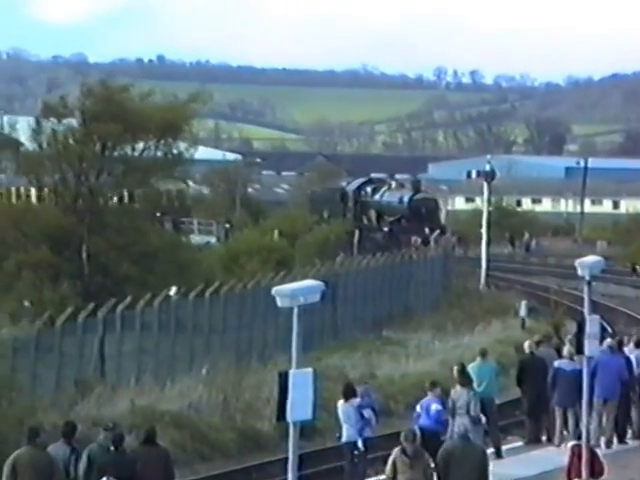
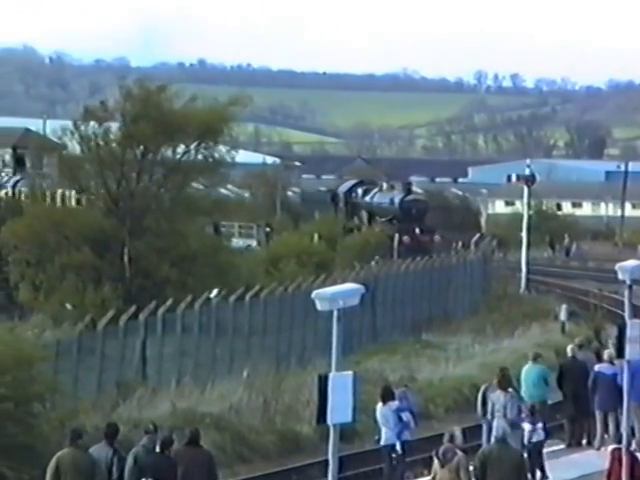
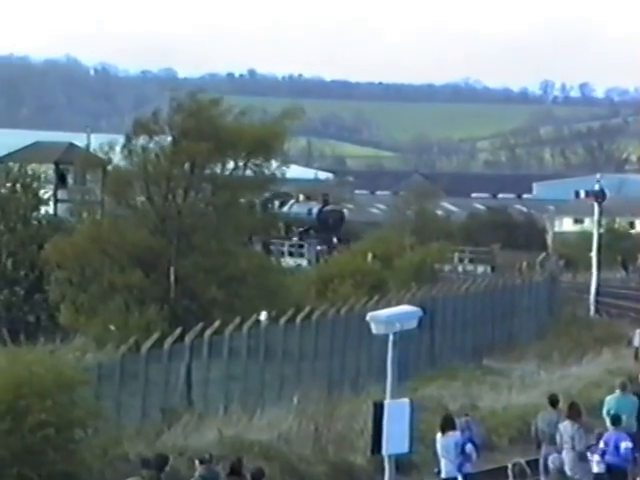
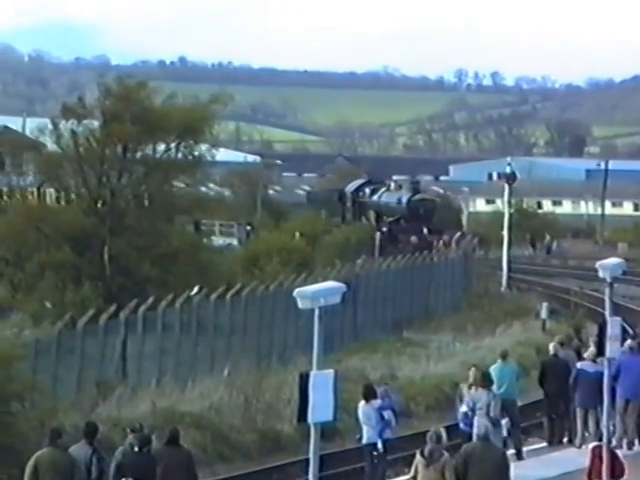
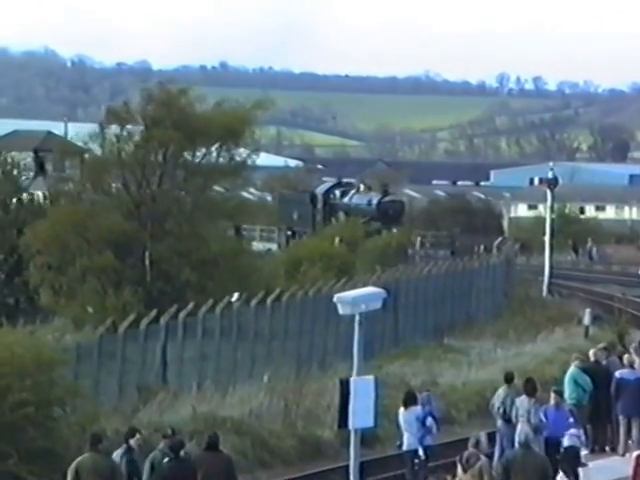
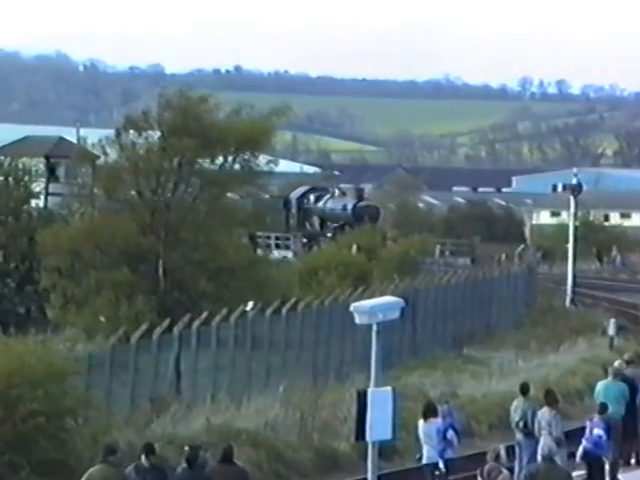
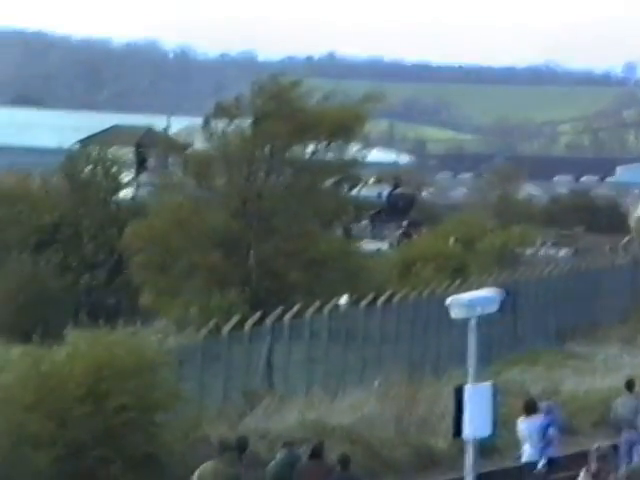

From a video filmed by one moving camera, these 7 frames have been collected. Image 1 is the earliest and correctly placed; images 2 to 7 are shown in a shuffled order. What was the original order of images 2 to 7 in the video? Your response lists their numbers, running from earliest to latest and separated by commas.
4, 2, 5, 6, 3, 7
